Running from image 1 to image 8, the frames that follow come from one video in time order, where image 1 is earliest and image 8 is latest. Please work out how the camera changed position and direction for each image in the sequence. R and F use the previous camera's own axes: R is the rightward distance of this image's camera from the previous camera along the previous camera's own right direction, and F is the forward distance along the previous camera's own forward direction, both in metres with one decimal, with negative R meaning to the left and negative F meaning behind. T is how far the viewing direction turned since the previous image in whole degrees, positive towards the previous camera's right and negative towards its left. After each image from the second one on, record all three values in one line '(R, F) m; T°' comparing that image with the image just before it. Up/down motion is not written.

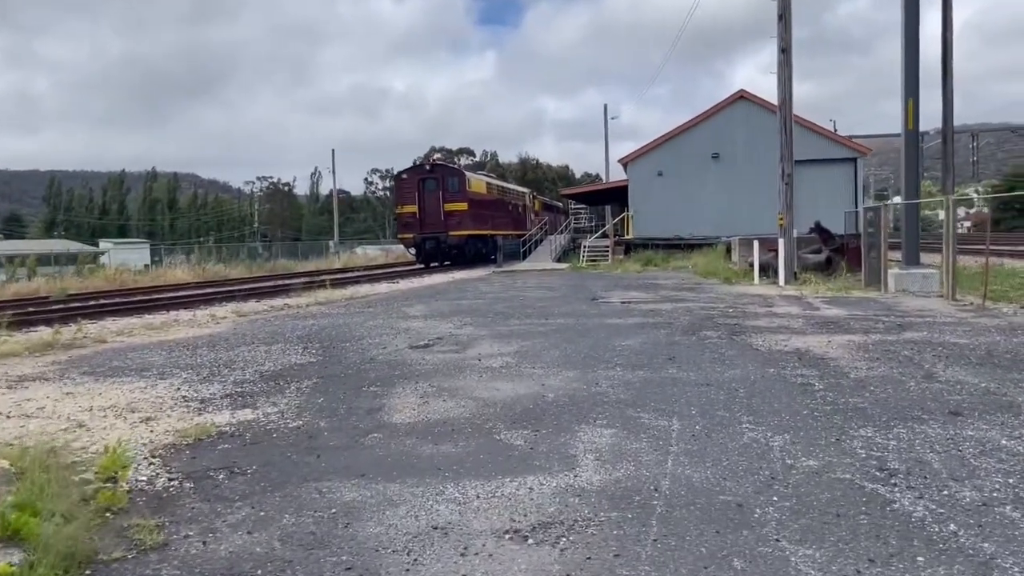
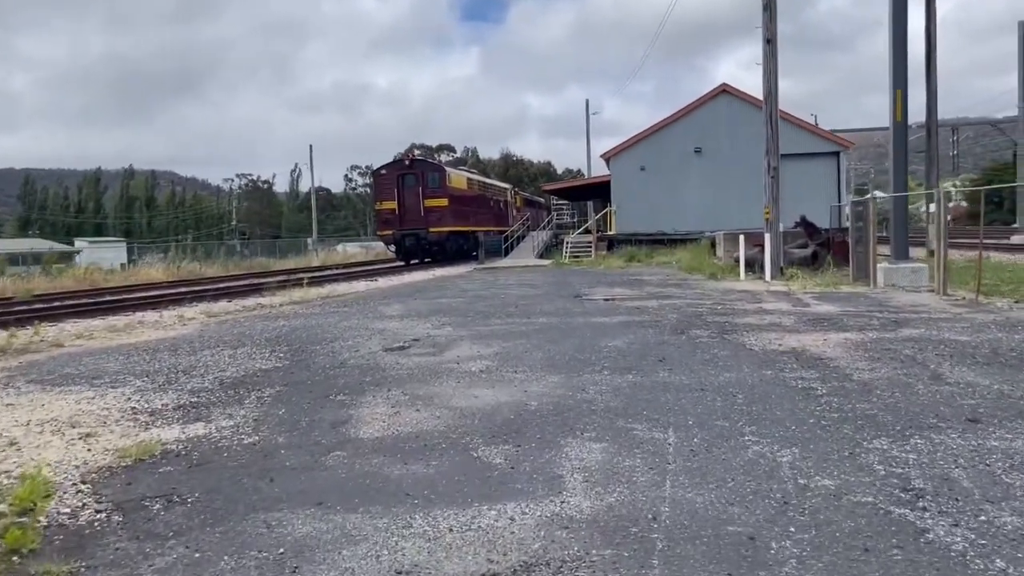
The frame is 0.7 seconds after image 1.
(0.0, +0.6) m; +1°
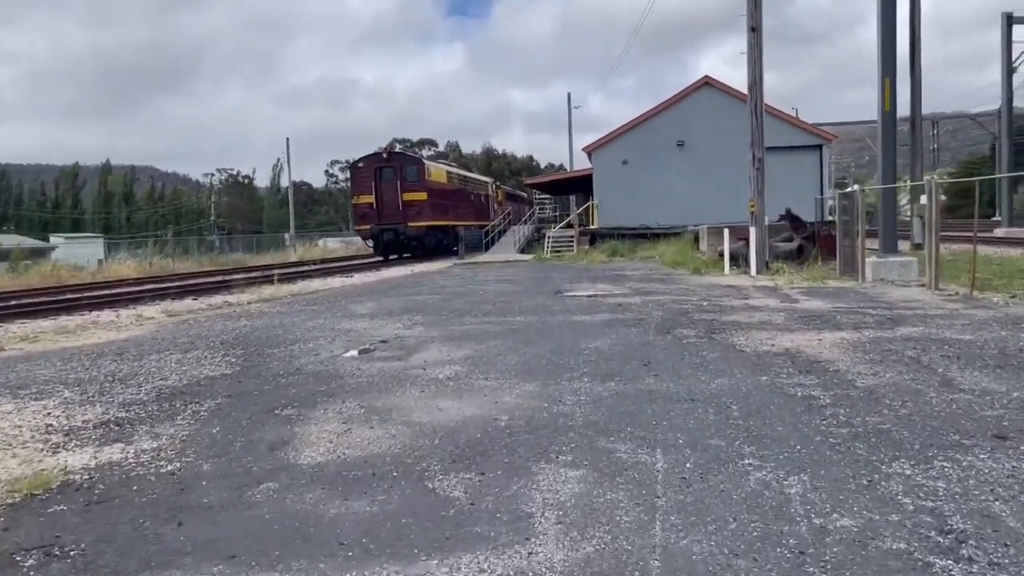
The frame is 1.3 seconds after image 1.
(+0.1, +0.7) m; +1°
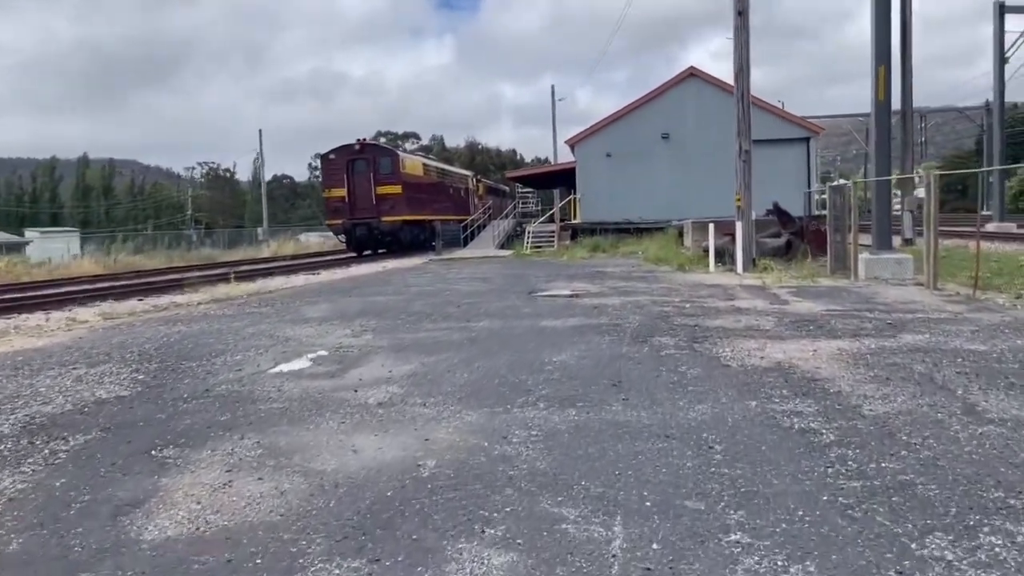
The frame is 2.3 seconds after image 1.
(+0.3, +1.1) m; +1°
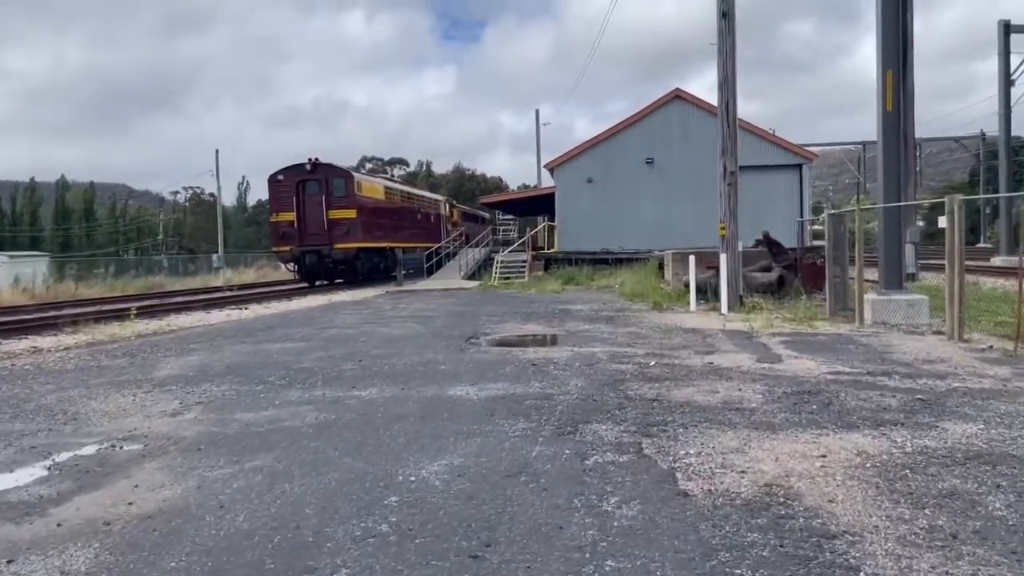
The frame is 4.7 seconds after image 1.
(+0.9, +2.9) m; +1°
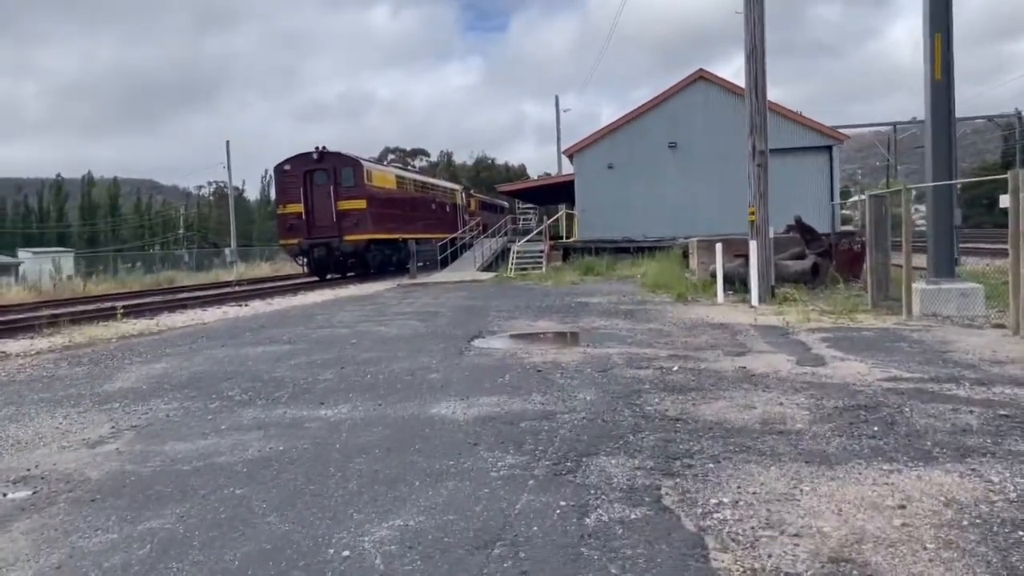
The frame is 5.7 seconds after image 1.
(+0.3, +1.3) m; -2°
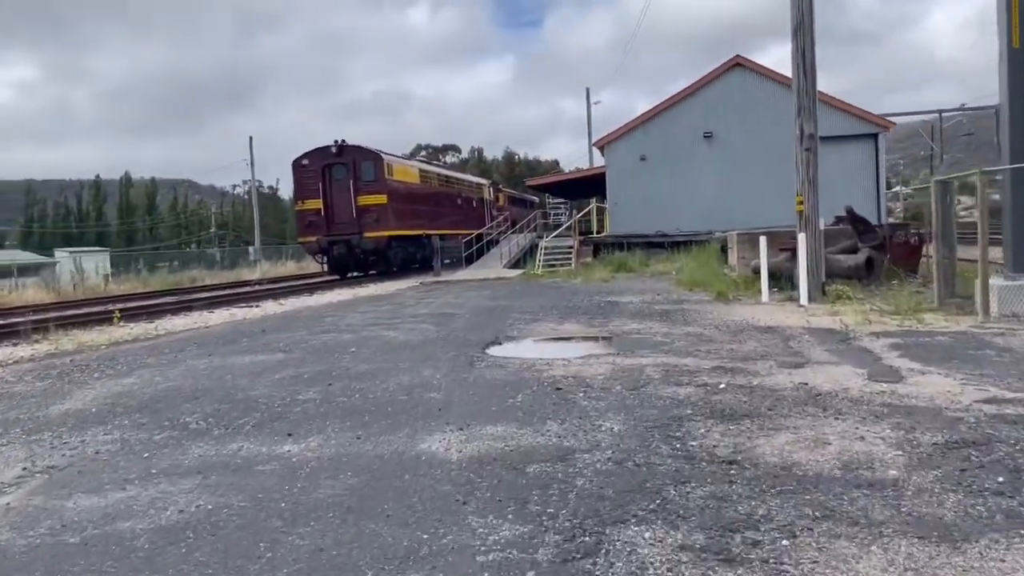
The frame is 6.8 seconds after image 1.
(+0.2, +1.4) m; -2°
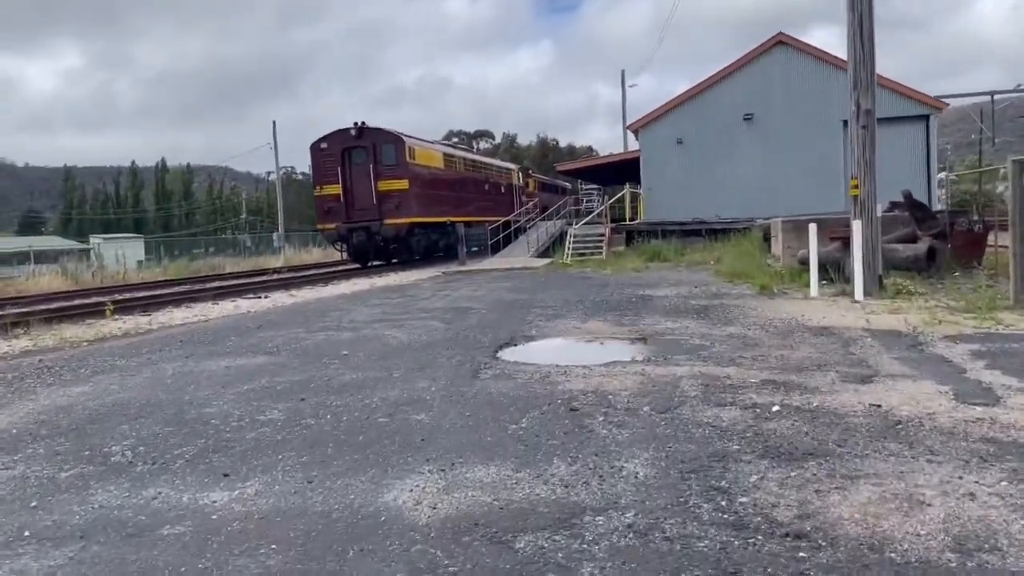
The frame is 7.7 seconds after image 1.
(+0.2, +1.3) m; -2°
